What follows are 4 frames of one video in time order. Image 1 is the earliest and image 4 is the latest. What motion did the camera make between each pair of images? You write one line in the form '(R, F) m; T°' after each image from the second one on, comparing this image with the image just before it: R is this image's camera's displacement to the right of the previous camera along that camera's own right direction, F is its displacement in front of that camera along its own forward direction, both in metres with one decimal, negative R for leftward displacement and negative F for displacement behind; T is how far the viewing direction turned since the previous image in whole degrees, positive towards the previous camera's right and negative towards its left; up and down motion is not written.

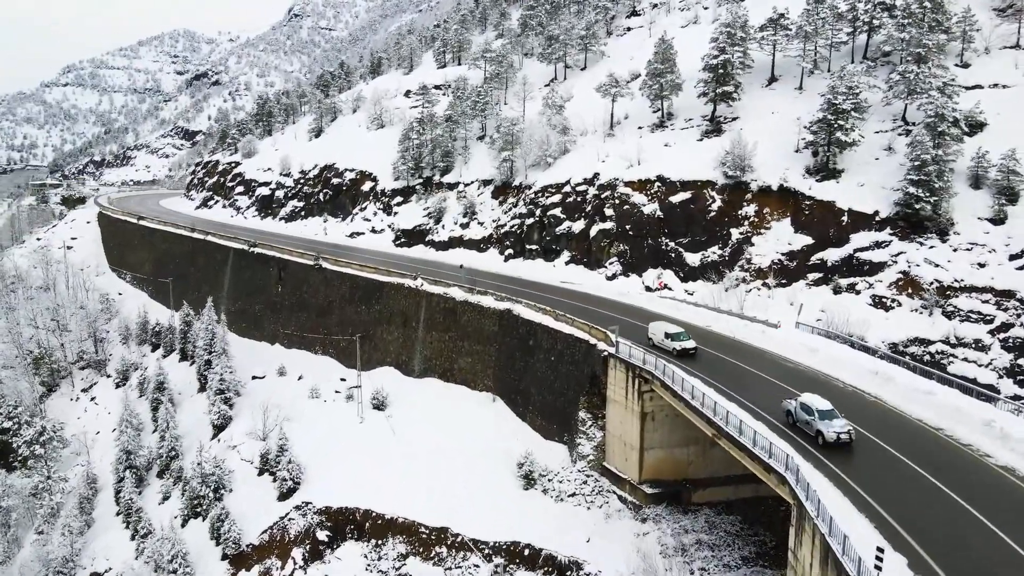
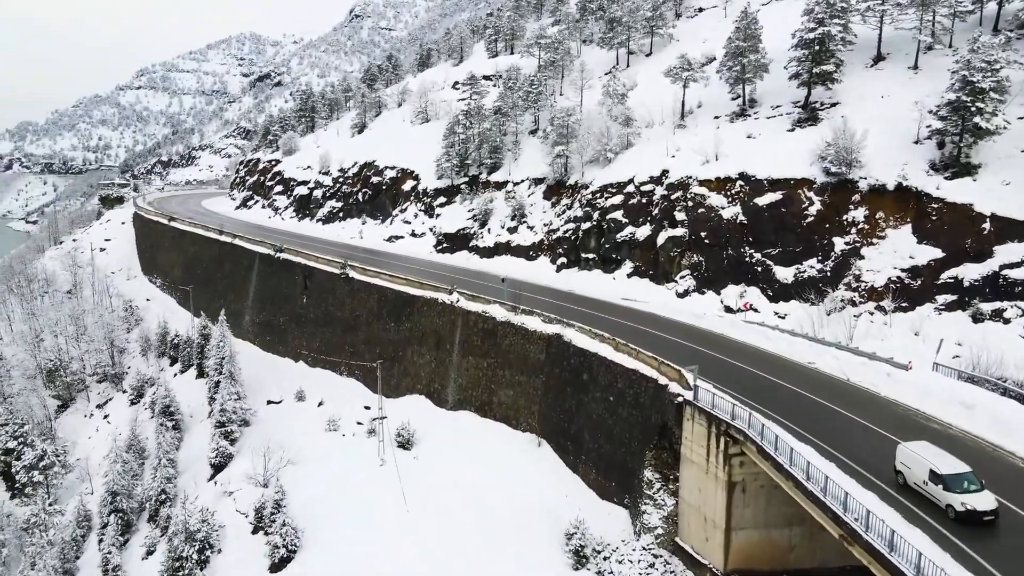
(+0.2, +4.4) m; -5°
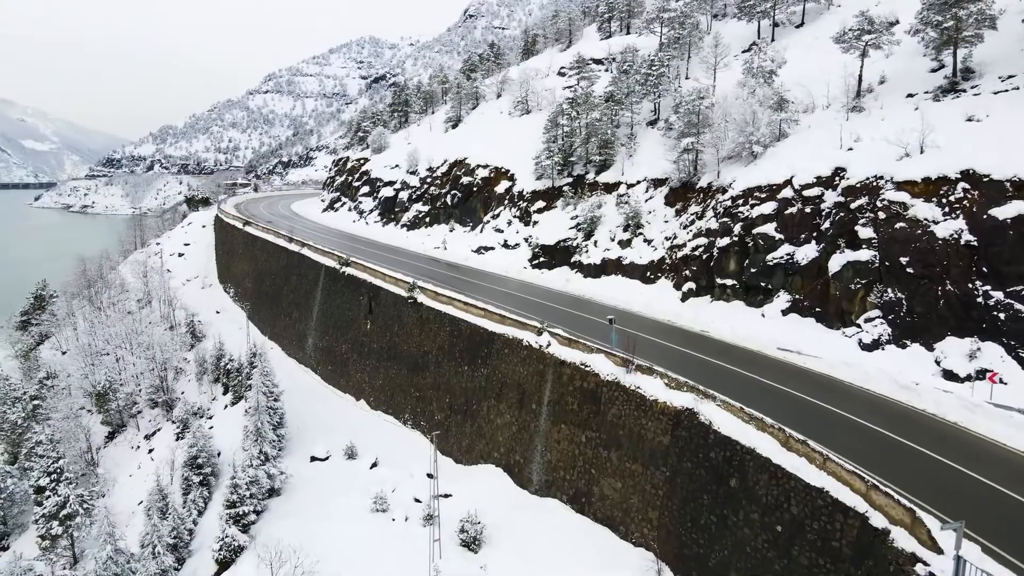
(-0.1, +6.5) m; -9°
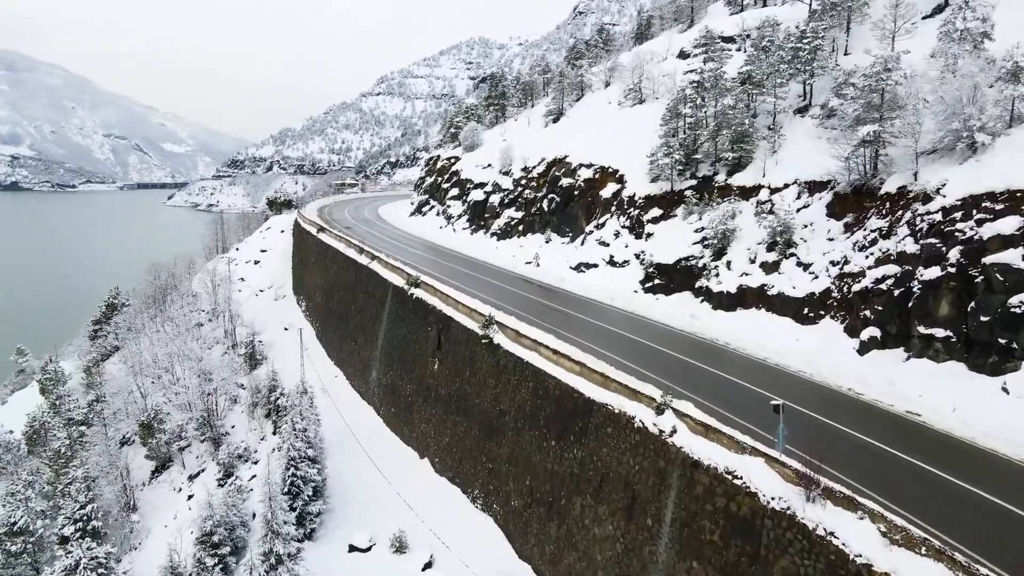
(-0.1, +5.8) m; -8°
